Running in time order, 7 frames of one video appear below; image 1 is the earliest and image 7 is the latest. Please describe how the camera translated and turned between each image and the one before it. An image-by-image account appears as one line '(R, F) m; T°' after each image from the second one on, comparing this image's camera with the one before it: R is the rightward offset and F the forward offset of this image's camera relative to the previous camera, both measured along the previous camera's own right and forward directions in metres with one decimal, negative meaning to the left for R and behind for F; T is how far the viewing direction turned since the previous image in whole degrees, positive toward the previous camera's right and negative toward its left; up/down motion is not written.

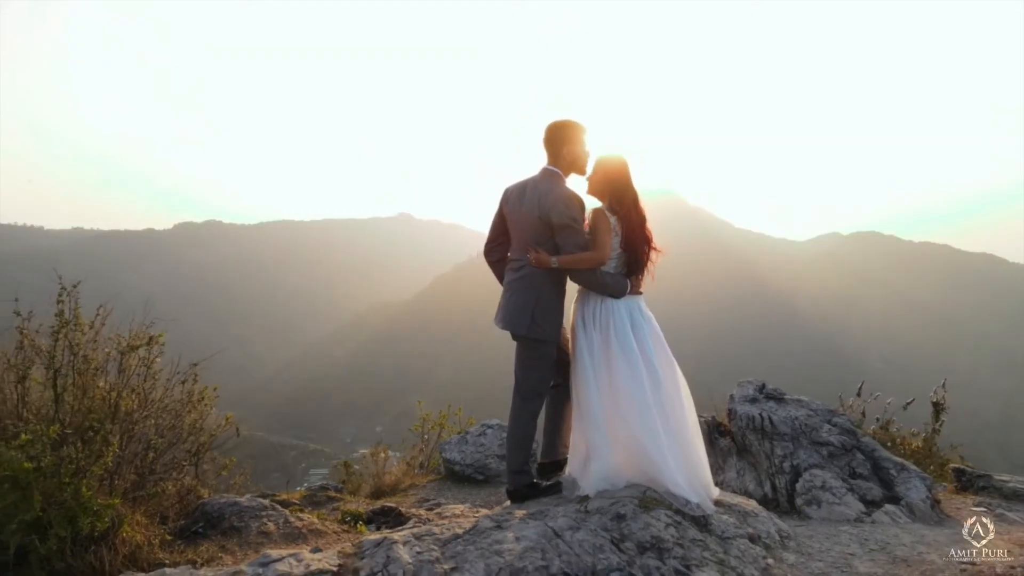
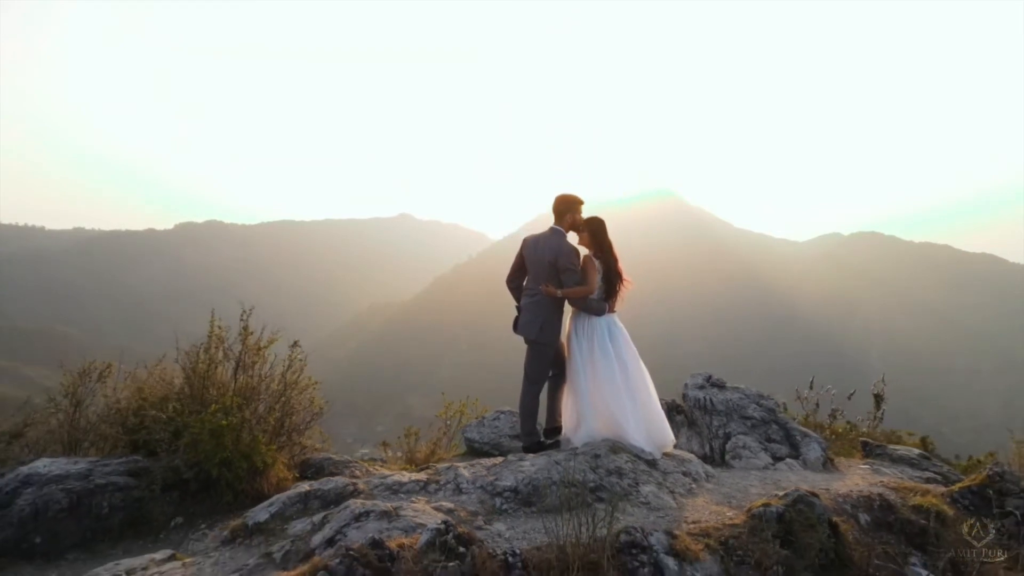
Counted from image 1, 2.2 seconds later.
(-0.1, -1.4) m; 0°
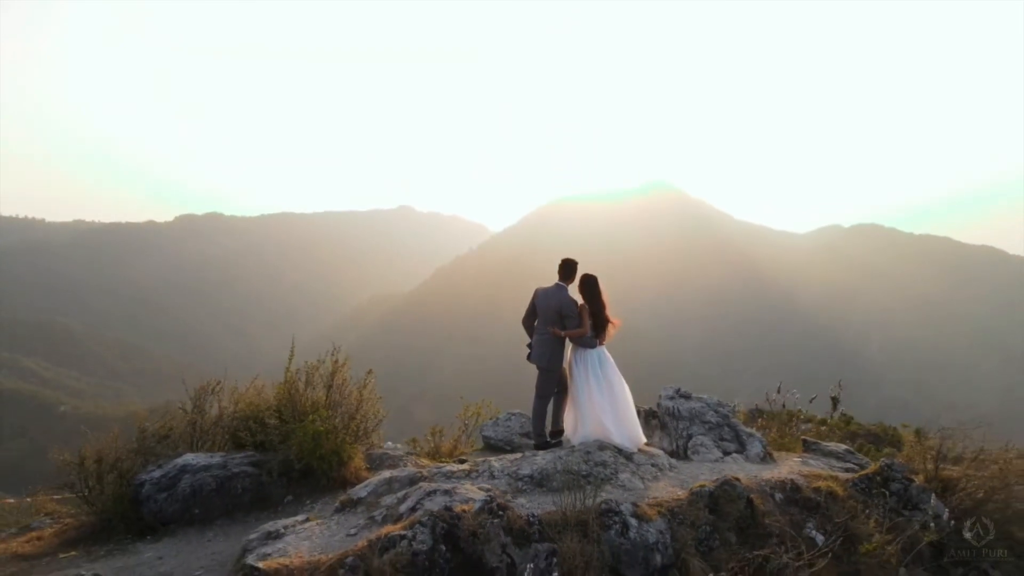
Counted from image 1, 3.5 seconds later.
(-0.1, -1.5) m; 0°
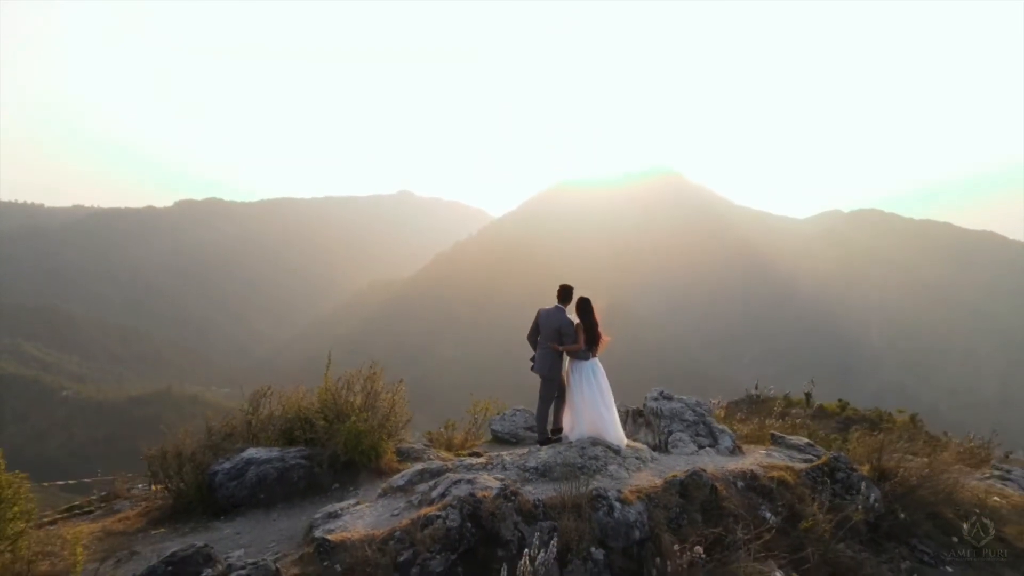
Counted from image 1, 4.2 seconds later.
(-0.1, -1.1) m; 0°
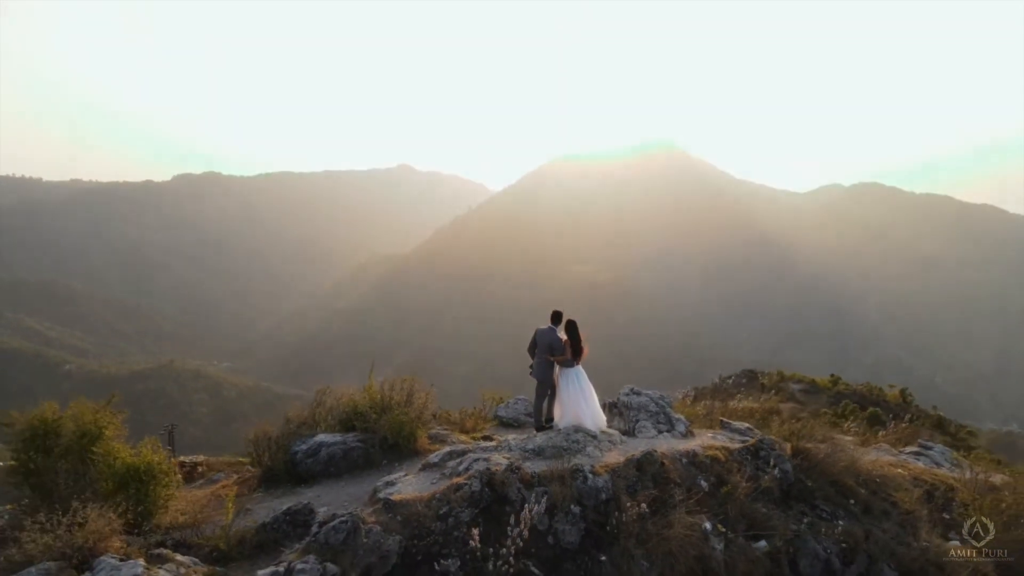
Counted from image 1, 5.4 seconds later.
(-0.1, -2.1) m; 0°
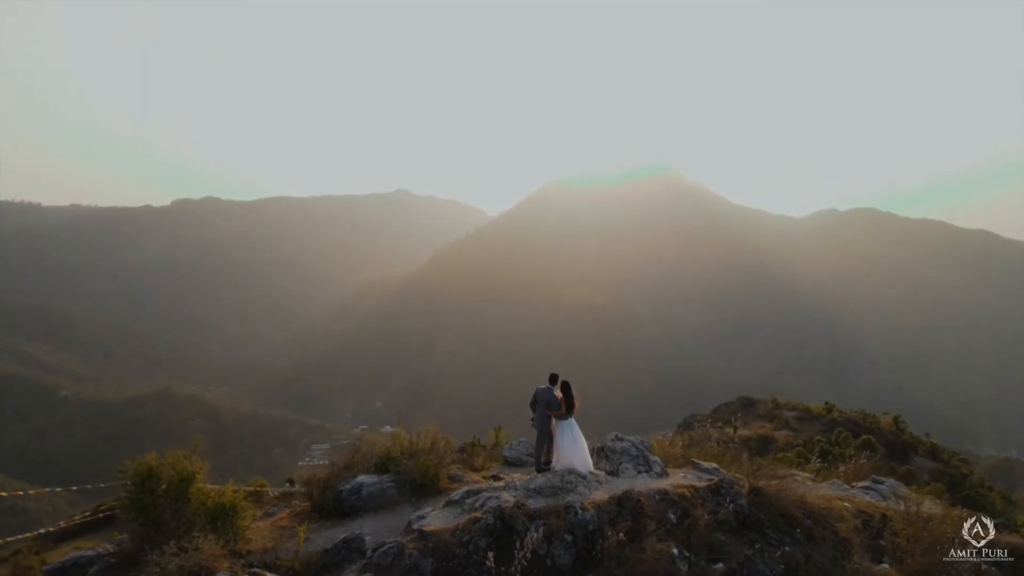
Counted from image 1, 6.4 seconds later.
(-0.1, -2.1) m; 0°
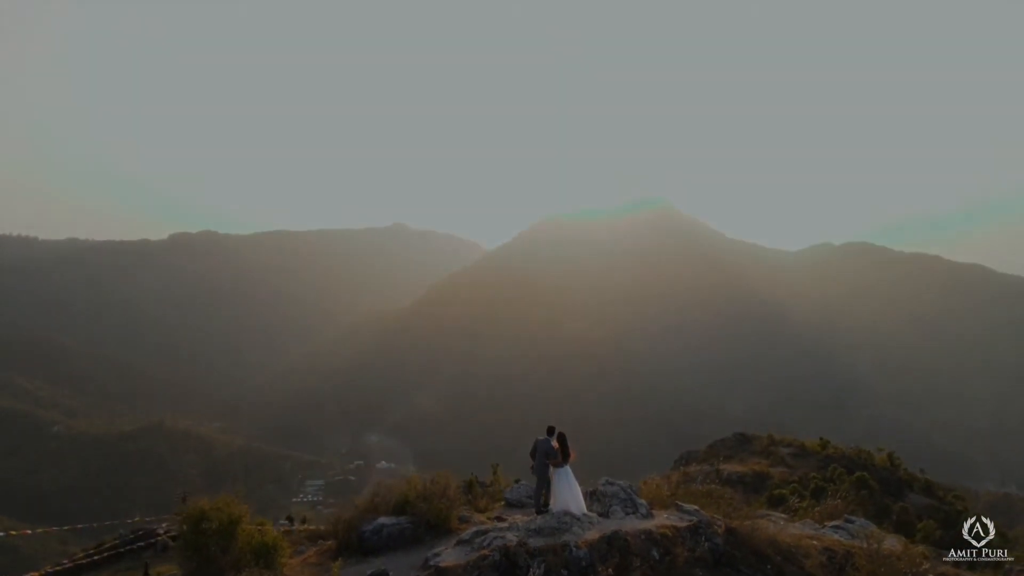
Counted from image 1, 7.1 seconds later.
(-0.1, -1.7) m; 0°
